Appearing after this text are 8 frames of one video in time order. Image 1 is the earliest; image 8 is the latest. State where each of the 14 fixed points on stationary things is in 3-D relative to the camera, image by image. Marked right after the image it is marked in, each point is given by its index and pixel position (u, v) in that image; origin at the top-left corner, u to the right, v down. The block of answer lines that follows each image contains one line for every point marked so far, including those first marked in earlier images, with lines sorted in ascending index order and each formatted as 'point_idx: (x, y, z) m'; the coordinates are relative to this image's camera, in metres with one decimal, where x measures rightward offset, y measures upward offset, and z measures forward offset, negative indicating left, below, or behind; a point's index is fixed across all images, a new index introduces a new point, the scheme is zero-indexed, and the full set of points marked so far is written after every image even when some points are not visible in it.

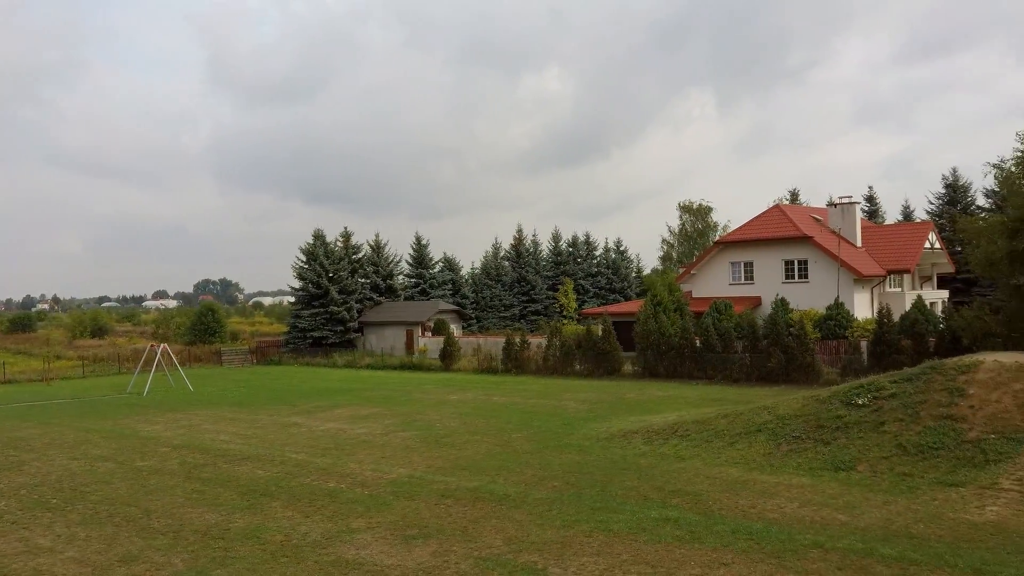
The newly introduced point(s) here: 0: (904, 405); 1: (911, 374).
0: (+6.8, -2.0, +16.2) m
1: (+7.3, -1.6, +17.2) m
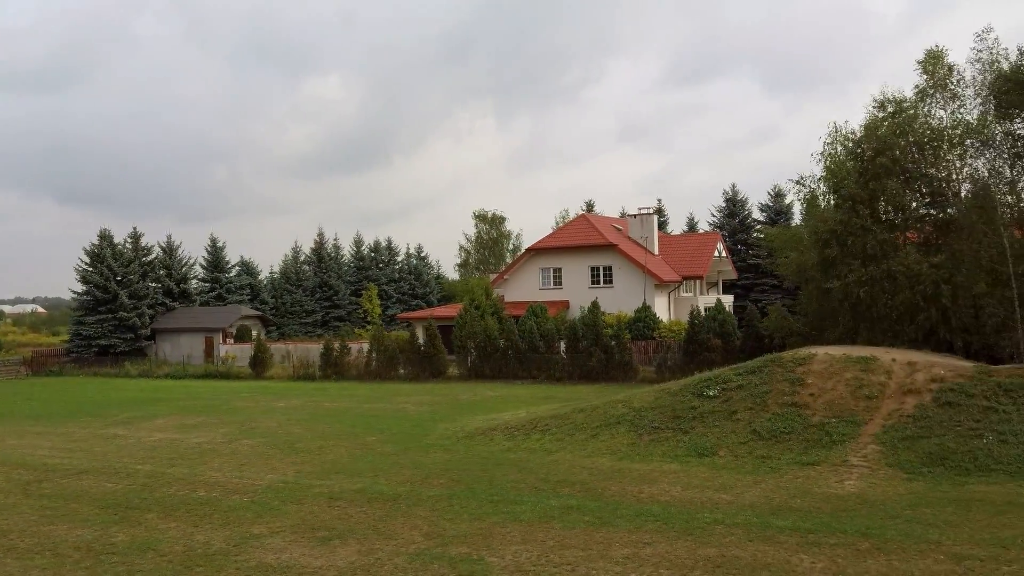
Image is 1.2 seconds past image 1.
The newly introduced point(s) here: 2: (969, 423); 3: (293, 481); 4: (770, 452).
0: (+4.6, -2.0, +17.8) m
1: (+4.8, -1.6, +18.8) m
2: (+7.4, -2.2, +15.2) m
3: (-3.8, -3.3, +16.3) m
4: (+4.4, -2.8, +15.9) m
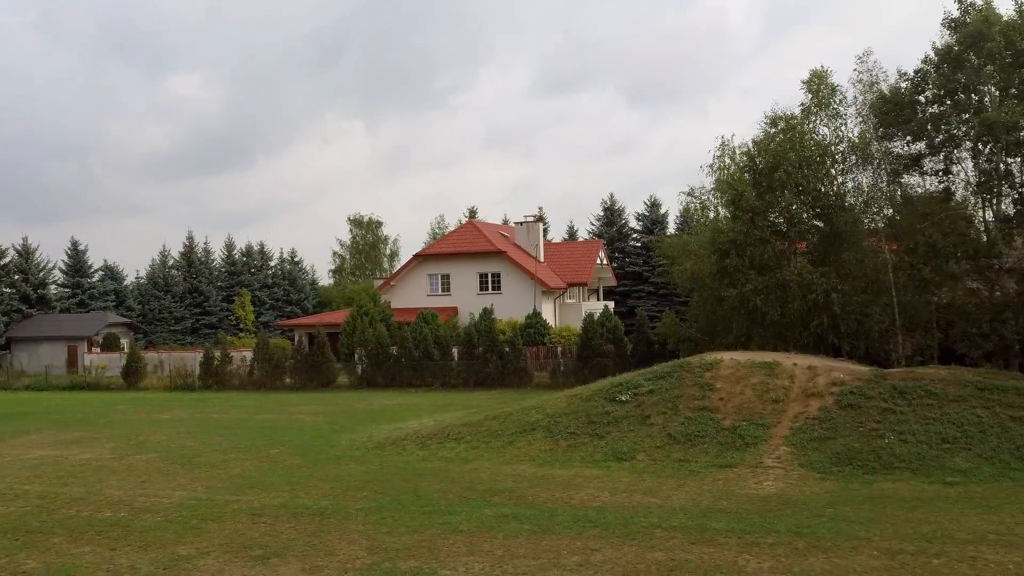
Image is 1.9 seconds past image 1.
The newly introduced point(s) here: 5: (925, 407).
0: (+3.0, -2.2, +18.2) m
1: (+3.1, -1.7, +19.3) m
2: (+6.2, -2.3, +16.2) m
3: (-5.1, -3.5, +15.6) m
4: (+3.1, -2.9, +16.4) m
5: (+7.2, -2.1, +16.3) m
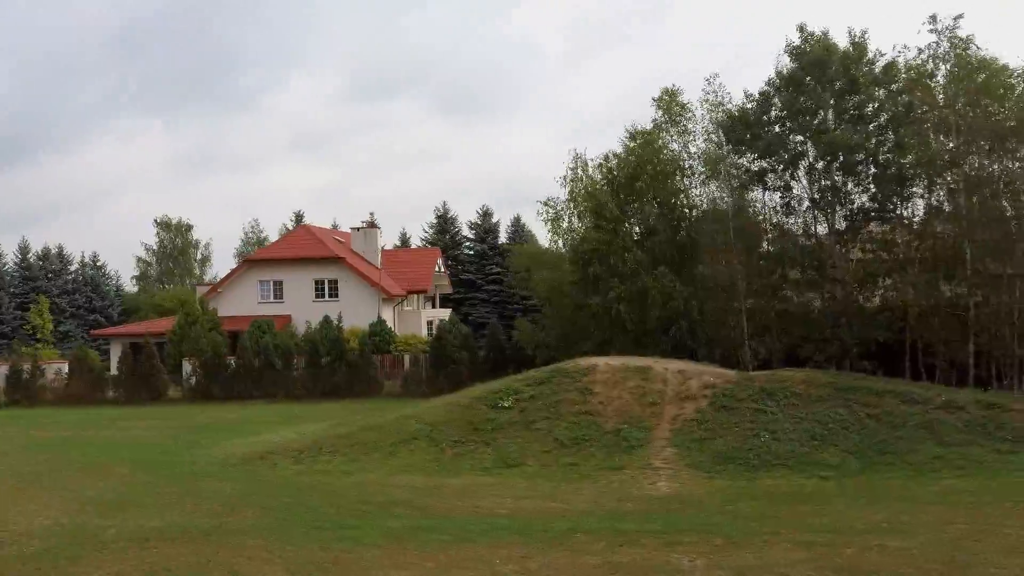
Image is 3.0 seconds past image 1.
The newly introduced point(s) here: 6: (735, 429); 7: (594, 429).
0: (+0.7, -2.3, +18.4) m
1: (+0.6, -1.9, +19.5) m
2: (+4.2, -2.5, +17.1) m
3: (-6.7, -3.5, +14.1) m
4: (+1.1, -3.0, +16.6) m
5: (+5.2, -2.2, +17.4) m
6: (+4.0, -2.5, +17.0) m
7: (+1.5, -2.6, +17.5) m
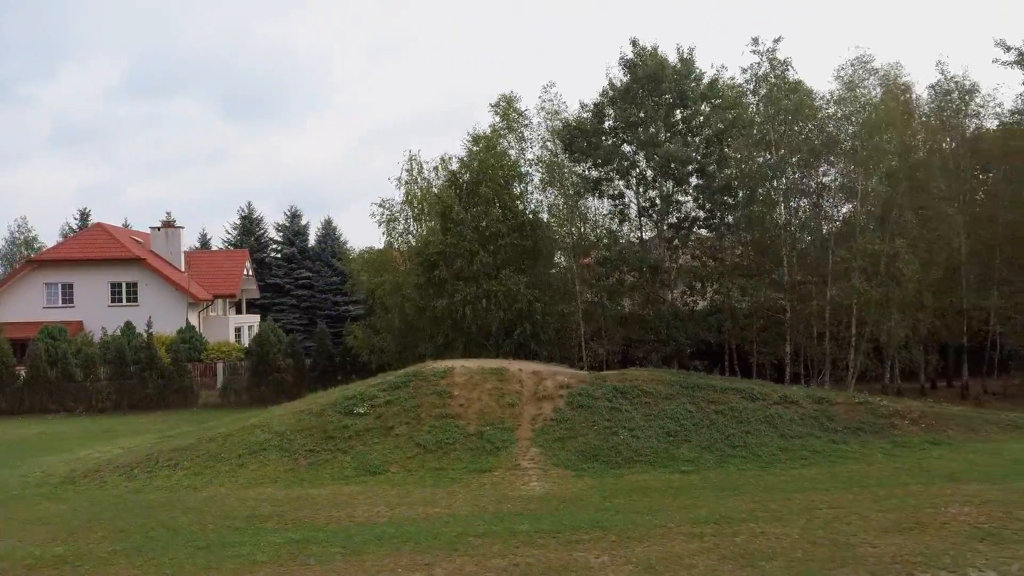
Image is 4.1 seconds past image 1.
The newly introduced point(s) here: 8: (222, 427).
0: (-2.1, -2.3, +18.0) m
1: (-2.4, -1.9, +19.0) m
2: (+1.7, -2.5, +17.5) m
3: (-8.3, -3.5, +12.2) m
4: (-1.2, -3.1, +16.4) m
5: (+2.6, -2.3, +18.1) m
6: (+1.5, -2.6, +17.4) m
7: (-1.0, -2.7, +17.3) m
8: (-6.0, -2.9, +19.4) m
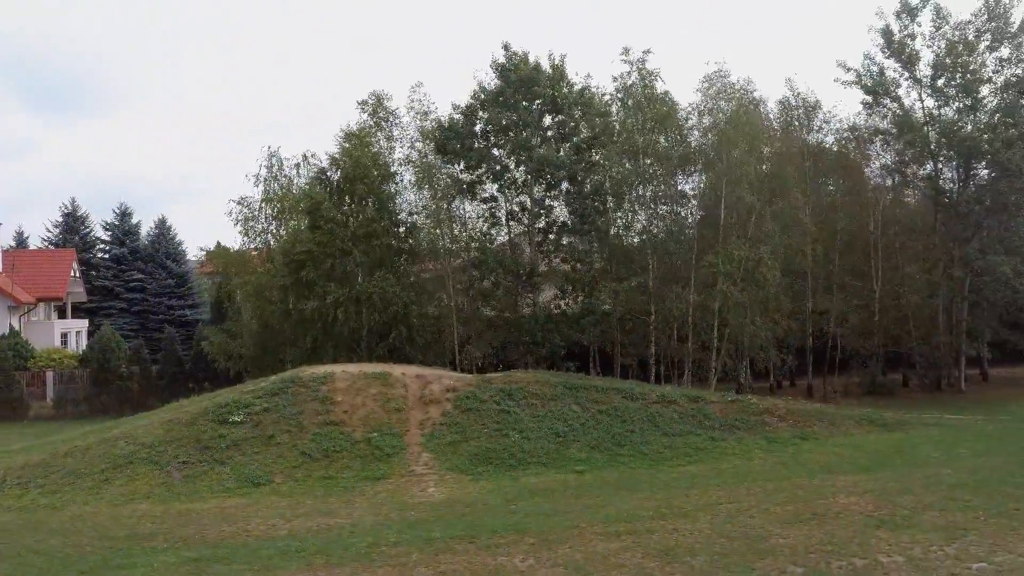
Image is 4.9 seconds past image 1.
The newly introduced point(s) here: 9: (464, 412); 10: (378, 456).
0: (-4.2, -2.4, +17.2) m
1: (-4.7, -2.0, +18.1) m
2: (-0.4, -2.5, +17.4) m
3: (-9.2, -3.5, +10.3) m
4: (-3.0, -3.1, +15.7) m
5: (+0.4, -2.3, +18.1) m
6: (-0.5, -2.6, +17.2) m
7: (-3.0, -2.7, +16.7) m
8: (-8.3, -2.9, +17.8) m
9: (-0.9, -2.4, +17.7) m
10: (-2.3, -2.9, +16.2) m
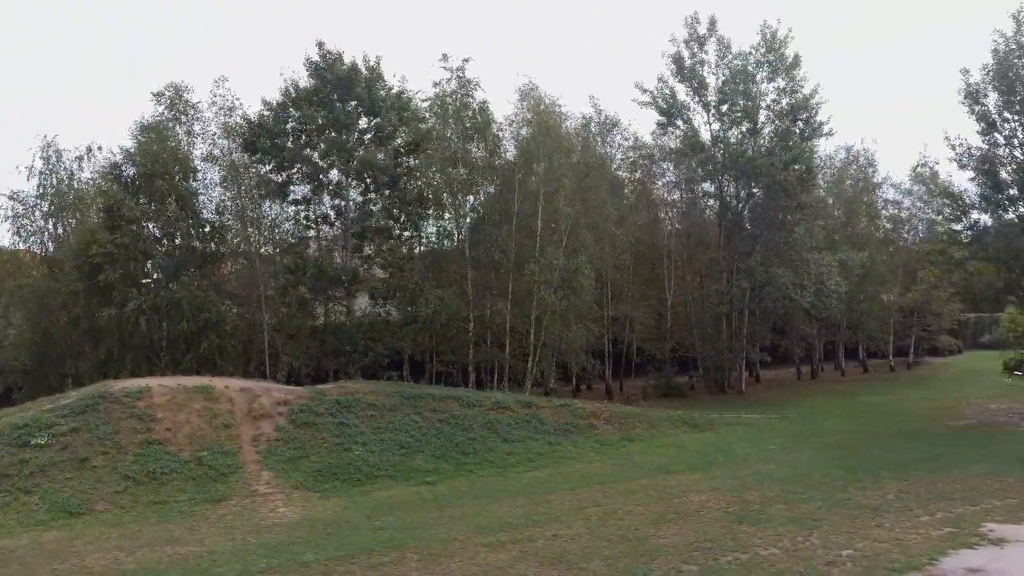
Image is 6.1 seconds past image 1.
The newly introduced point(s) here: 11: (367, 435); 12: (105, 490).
0: (-6.9, -2.5, +15.4) m
1: (-7.6, -2.1, +16.2) m
2: (-3.2, -2.7, +16.6) m
3: (-9.9, -3.5, +7.5) m
4: (-5.4, -3.2, +14.3) m
5: (-2.7, -2.4, +17.5) m
6: (-3.3, -2.7, +16.4) m
7: (-5.6, -2.8, +15.2) m
8: (-11.0, -3.0, +15.0) m
9: (-3.8, -2.5, +16.8) m
10: (-4.8, -3.0, +15.0) m
11: (-2.6, -2.7, +16.8) m
12: (-6.2, -3.1, +14.3) m
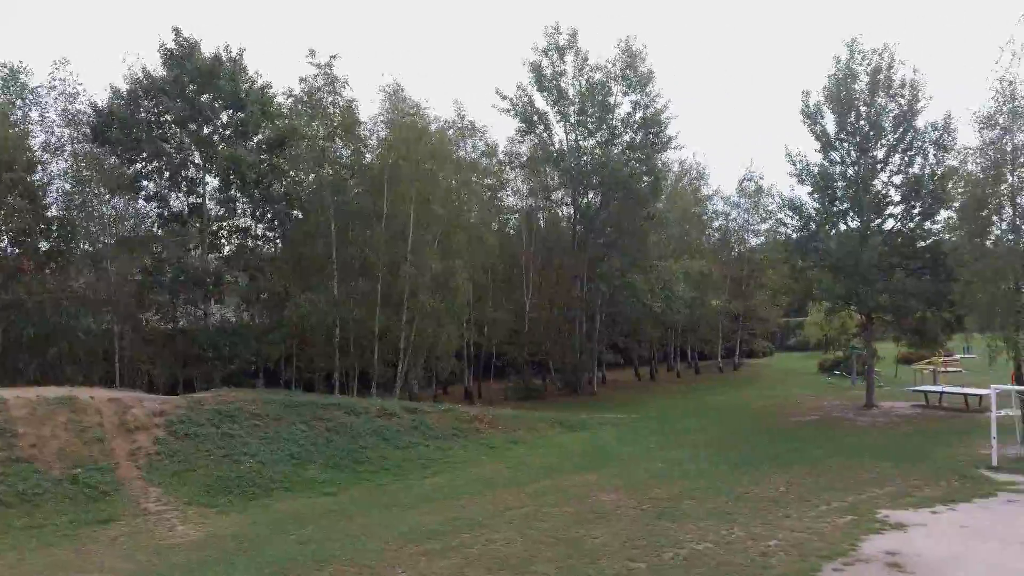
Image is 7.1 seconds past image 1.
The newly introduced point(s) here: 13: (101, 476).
0: (-8.2, -2.5, +13.7) m
1: (-9.1, -2.1, +14.3) m
2: (-4.9, -2.7, +15.6) m
3: (-9.6, -3.4, +5.3) m
4: (-6.6, -3.2, +12.9) m
5: (-4.6, -2.5, +16.6) m
6: (-5.0, -2.8, +15.4) m
7: (-7.0, -2.8, +13.8) m
8: (-12.2, -2.9, +12.4) m
9: (-5.5, -2.5, +15.7) m
10: (-6.1, -3.0, +13.7) m
11: (-4.4, -2.7, +15.9) m
12: (-7.4, -3.1, +12.7) m
13: (-6.2, -2.8, +14.2) m
